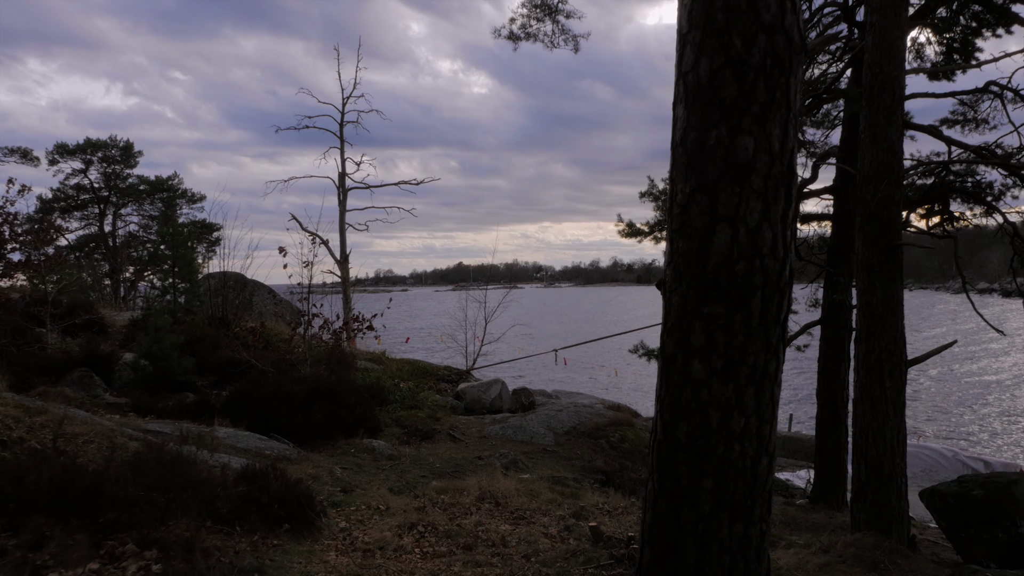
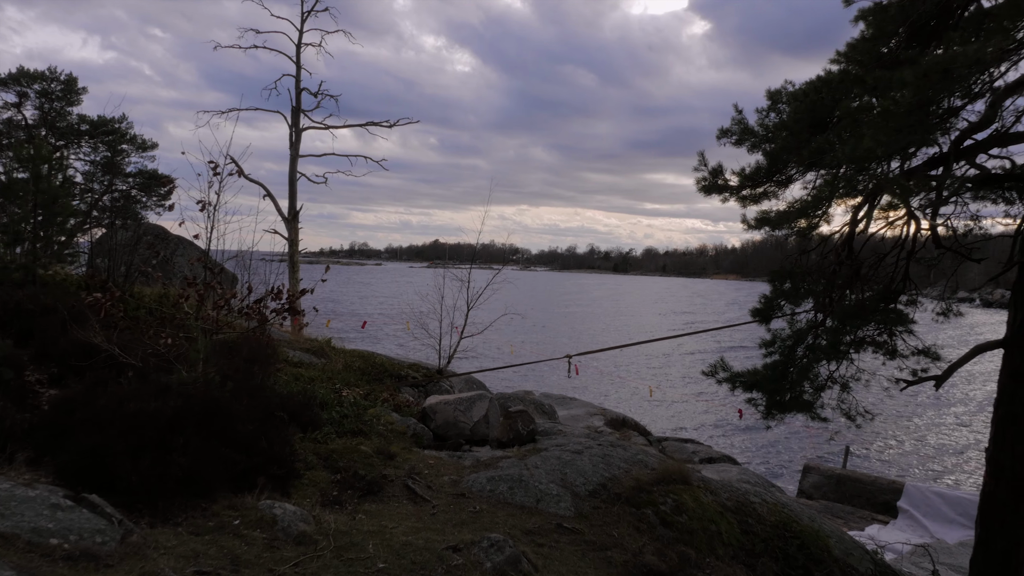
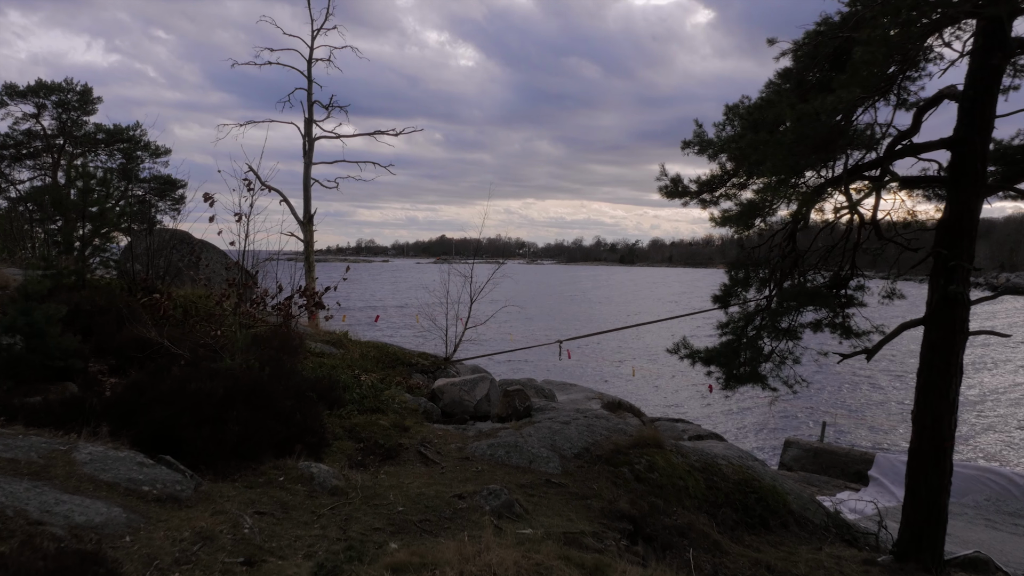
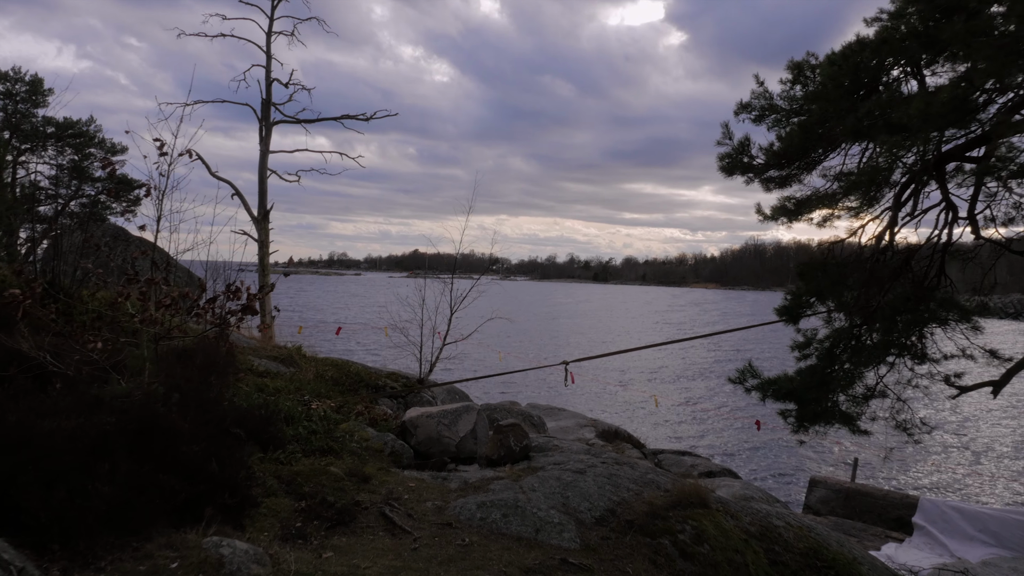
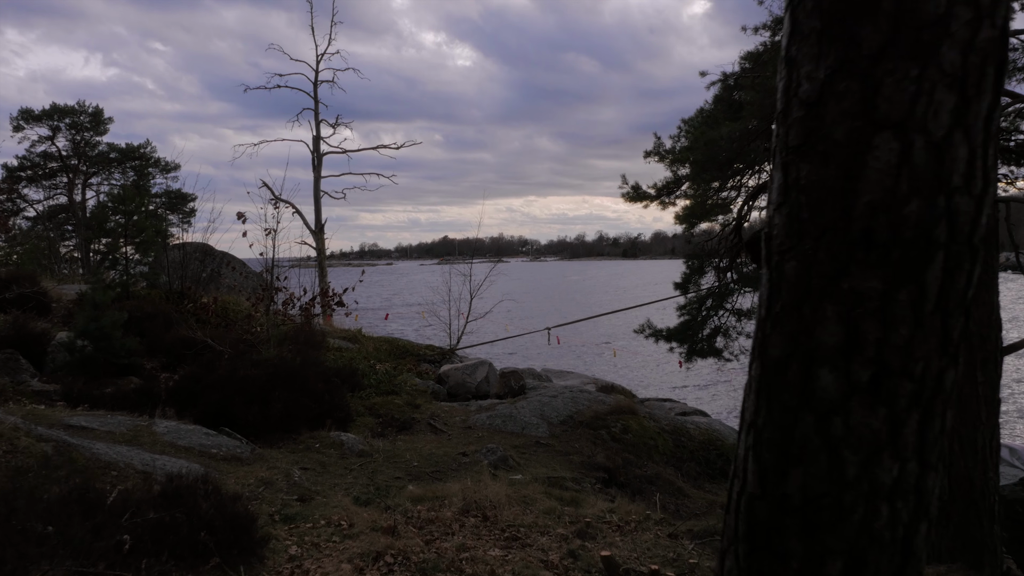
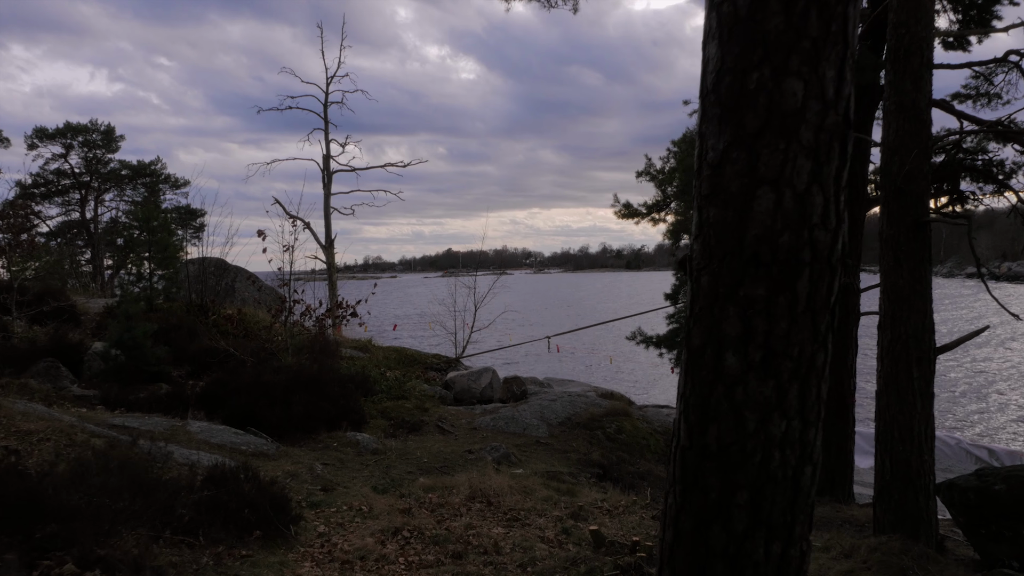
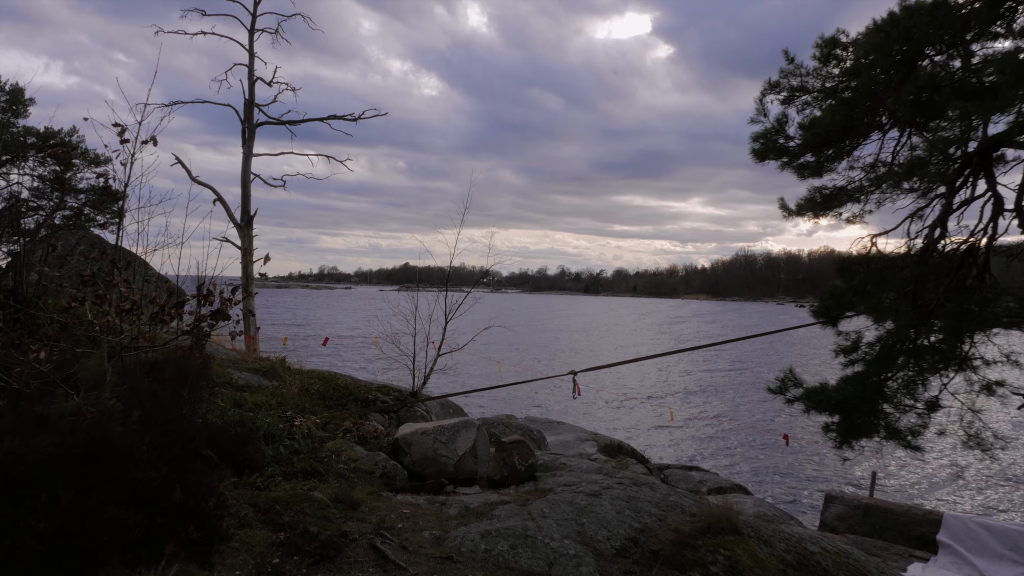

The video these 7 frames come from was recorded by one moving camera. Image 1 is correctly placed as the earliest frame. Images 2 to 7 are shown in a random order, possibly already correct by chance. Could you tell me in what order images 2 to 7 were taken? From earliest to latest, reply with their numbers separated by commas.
6, 5, 3, 2, 4, 7
